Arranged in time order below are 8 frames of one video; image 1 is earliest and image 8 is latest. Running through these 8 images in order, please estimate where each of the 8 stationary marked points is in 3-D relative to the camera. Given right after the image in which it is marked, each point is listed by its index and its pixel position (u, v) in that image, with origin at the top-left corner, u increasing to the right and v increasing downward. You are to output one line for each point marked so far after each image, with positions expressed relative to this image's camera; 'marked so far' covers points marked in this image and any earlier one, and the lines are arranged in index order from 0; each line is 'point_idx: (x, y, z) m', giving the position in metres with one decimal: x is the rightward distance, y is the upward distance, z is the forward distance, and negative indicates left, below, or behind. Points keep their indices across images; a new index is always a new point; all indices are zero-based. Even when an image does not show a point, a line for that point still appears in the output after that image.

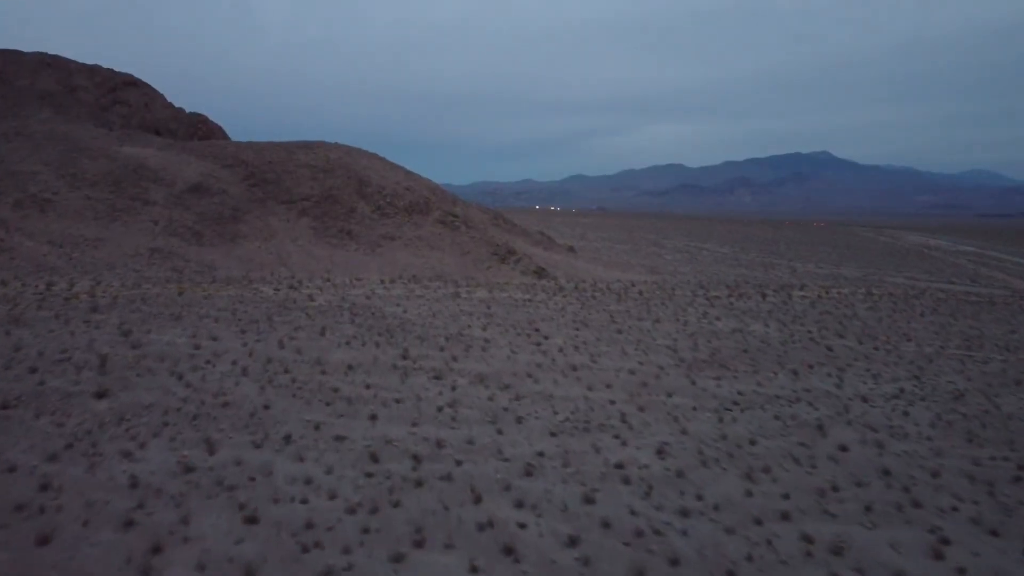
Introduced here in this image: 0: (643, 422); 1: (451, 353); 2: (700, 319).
0: (+1.2, -1.2, +7.4) m
1: (-0.7, -0.8, +9.7) m
2: (+3.5, -0.6, +15.2) m
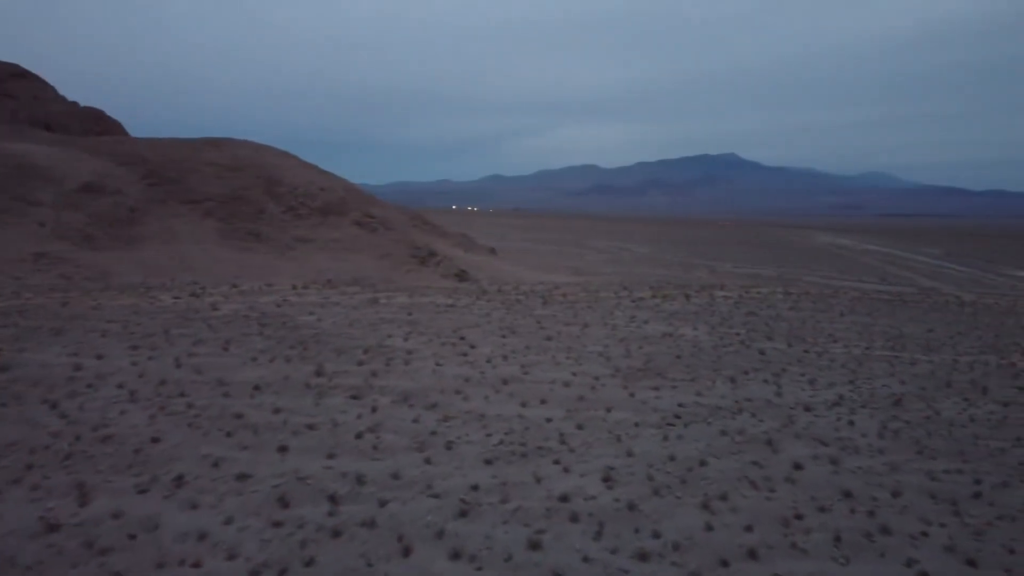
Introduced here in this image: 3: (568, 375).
0: (+0.6, -1.3, +6.8) m
1: (-1.5, -0.9, +8.9) m
2: (+2.1, -0.6, +14.8) m
3: (+0.6, -1.0, +9.5) m
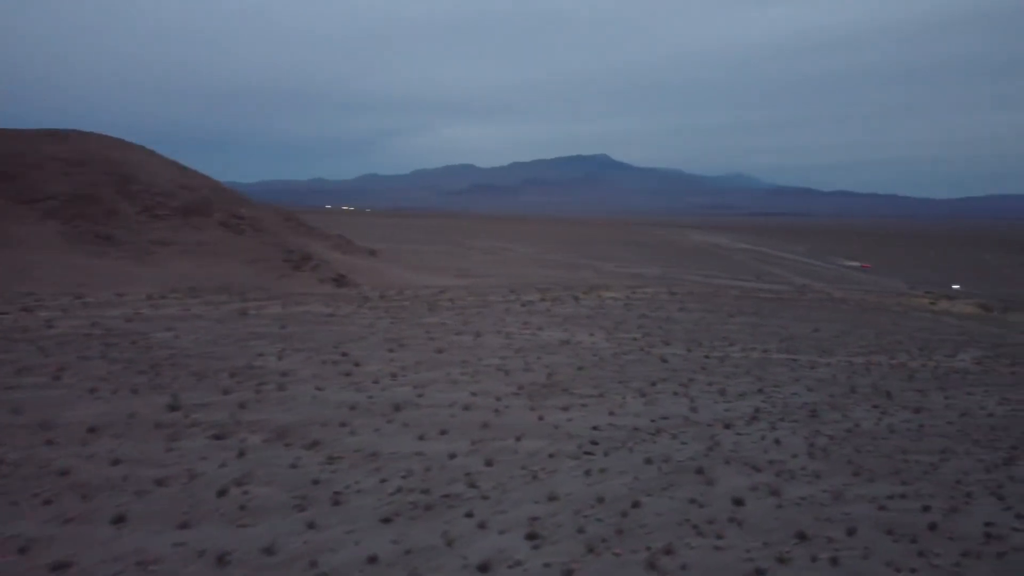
0: (-0.1, -1.4, +5.8) m
1: (-2.5, -1.0, +7.6) m
2: (+0.2, -0.7, +13.9) m
3: (-0.5, -1.1, +8.4) m
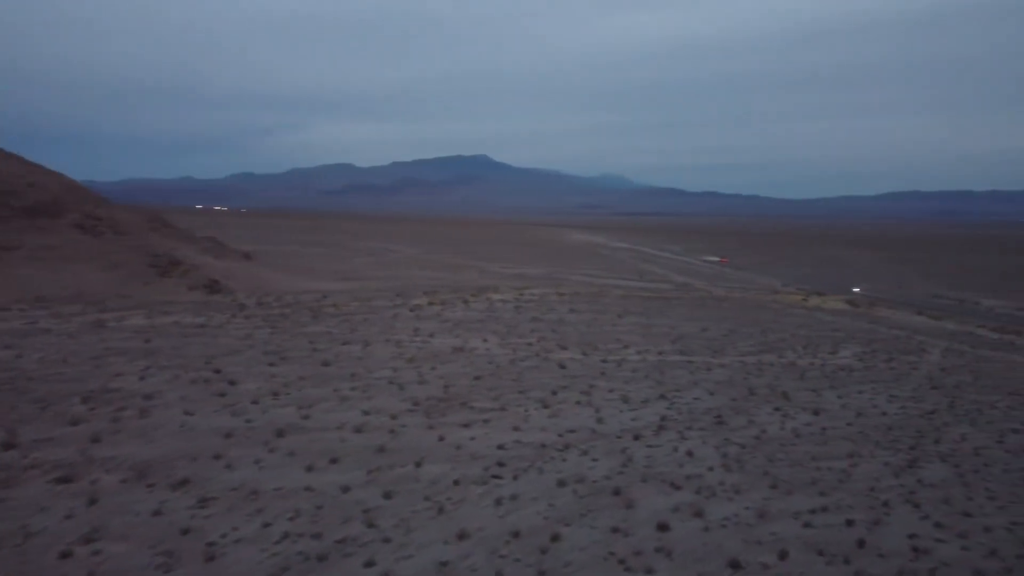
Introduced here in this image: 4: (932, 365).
0: (-0.7, -1.5, +5.1) m
1: (-3.4, -1.1, +6.6) m
2: (-1.6, -0.8, +13.2) m
3: (-1.5, -1.2, +7.7) m
4: (+7.3, -1.3, +14.1) m
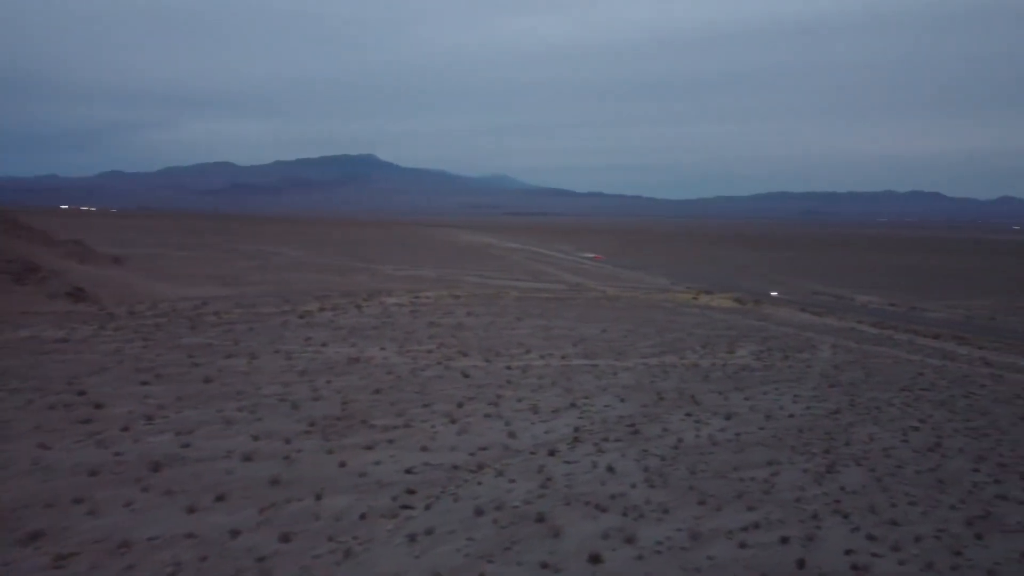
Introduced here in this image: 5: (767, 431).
0: (-1.2, -1.6, +4.5) m
1: (-4.0, -1.2, +5.5) m
2: (-3.1, -0.9, +12.4) m
3: (-2.3, -1.3, +6.9) m
4: (+5.5, -1.3, +14.4) m
5: (+2.7, -1.5, +8.5) m
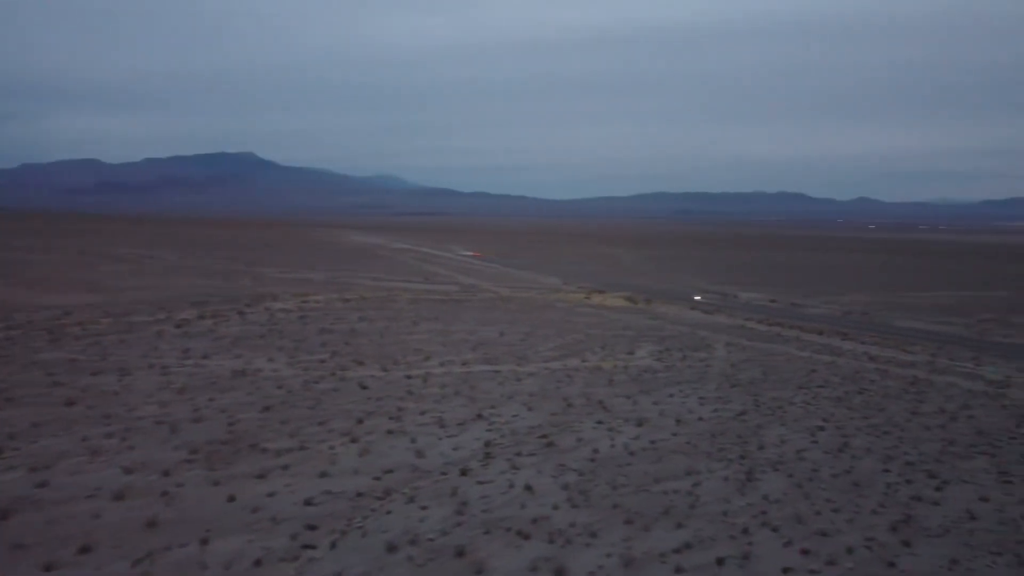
0: (-1.5, -1.6, +3.8) m
1: (-4.5, -1.4, +4.4) m
2: (-4.5, -1.0, +11.3) m
3: (-2.9, -1.4, +6.1) m
4: (+3.8, -1.3, +14.6) m
5: (+1.7, -1.5, +8.3) m
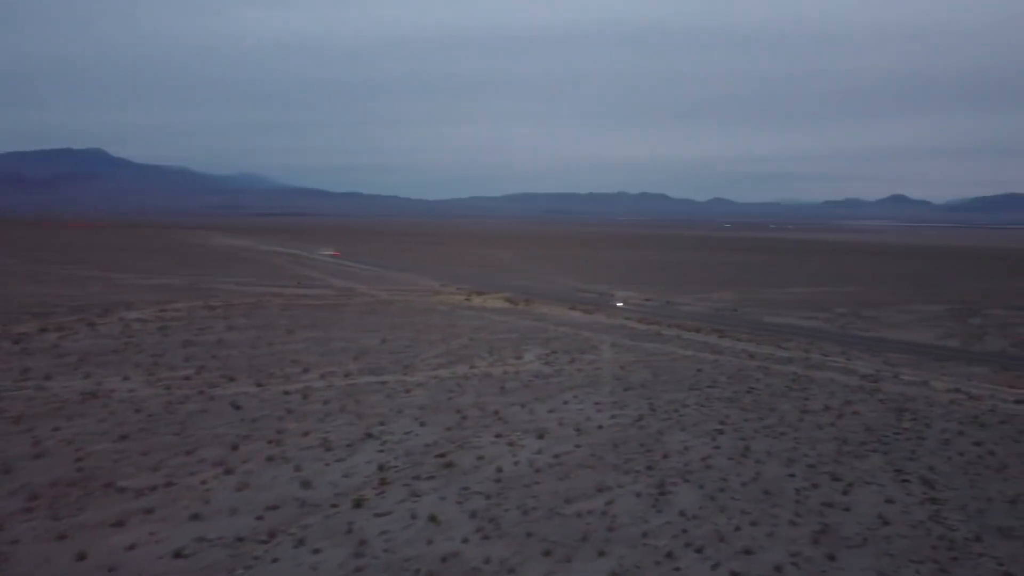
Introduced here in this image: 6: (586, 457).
0: (-1.8, -1.7, +2.9) m
1: (-4.8, -1.5, +3.1) m
2: (-6.0, -1.2, +10.0) m
3: (-3.5, -1.5, +5.0) m
4: (+1.7, -1.3, +14.4) m
5: (+0.7, -1.6, +8.0) m
6: (+0.7, -1.6, +7.7) m
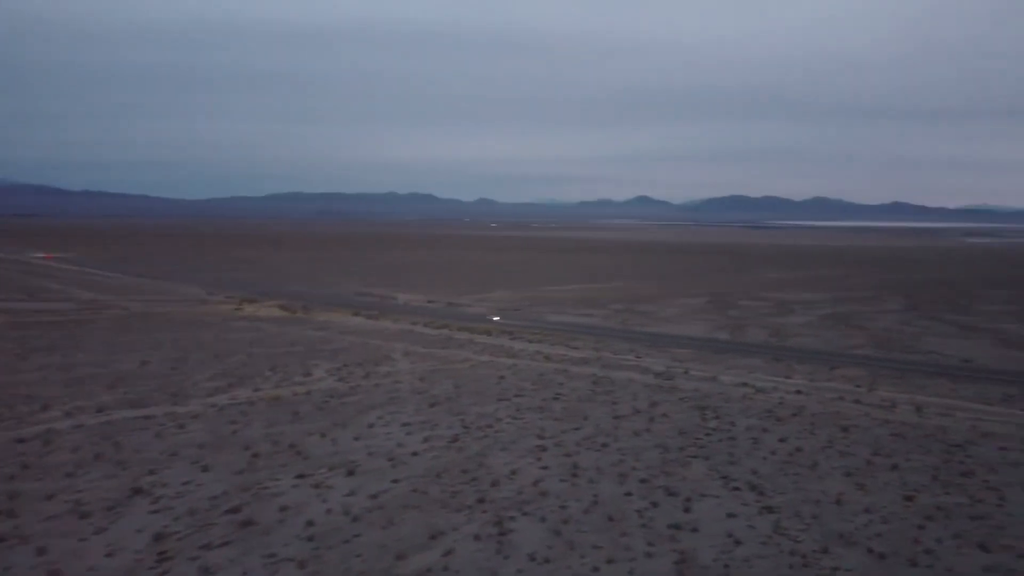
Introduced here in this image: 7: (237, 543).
0: (-1.9, -1.9, +1.5) m
1: (-4.9, -1.7, +0.9) m
2: (-7.9, -1.5, +7.1) m
3: (-4.2, -1.7, +3.0) m
4: (-1.7, -1.4, +13.5) m
5: (-0.9, -1.7, +7.0) m
6: (-0.8, -1.7, +6.7) m
7: (-1.9, -1.7, +5.5) m
